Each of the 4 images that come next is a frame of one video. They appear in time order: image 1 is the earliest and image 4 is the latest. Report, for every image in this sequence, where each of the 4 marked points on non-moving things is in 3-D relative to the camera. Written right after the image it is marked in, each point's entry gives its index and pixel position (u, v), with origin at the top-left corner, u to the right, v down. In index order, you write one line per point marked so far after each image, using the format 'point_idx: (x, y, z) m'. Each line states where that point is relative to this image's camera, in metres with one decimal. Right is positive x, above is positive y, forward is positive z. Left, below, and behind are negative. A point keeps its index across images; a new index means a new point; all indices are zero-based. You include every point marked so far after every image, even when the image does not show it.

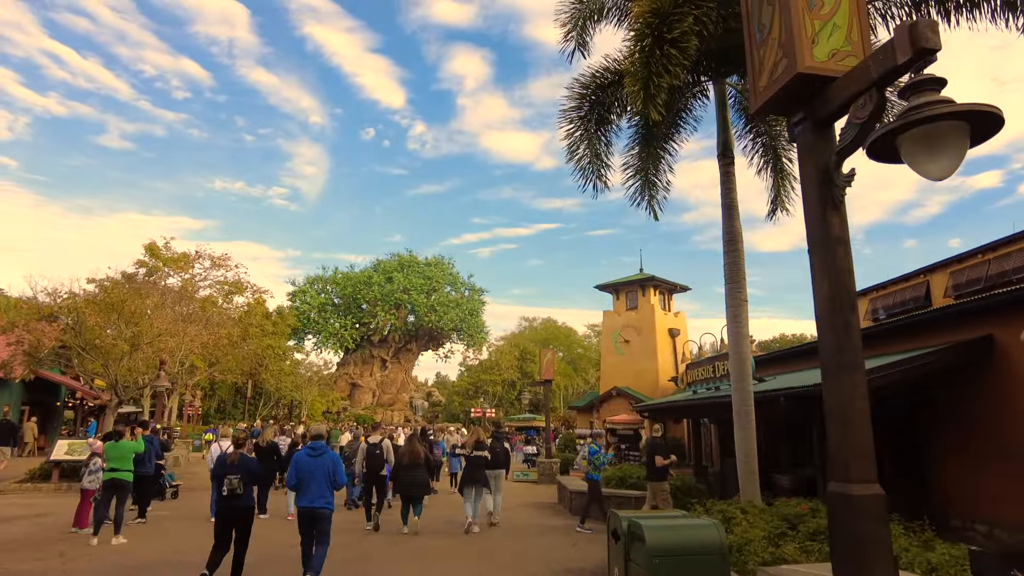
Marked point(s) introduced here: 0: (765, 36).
0: (+1.5, +1.5, +3.8) m
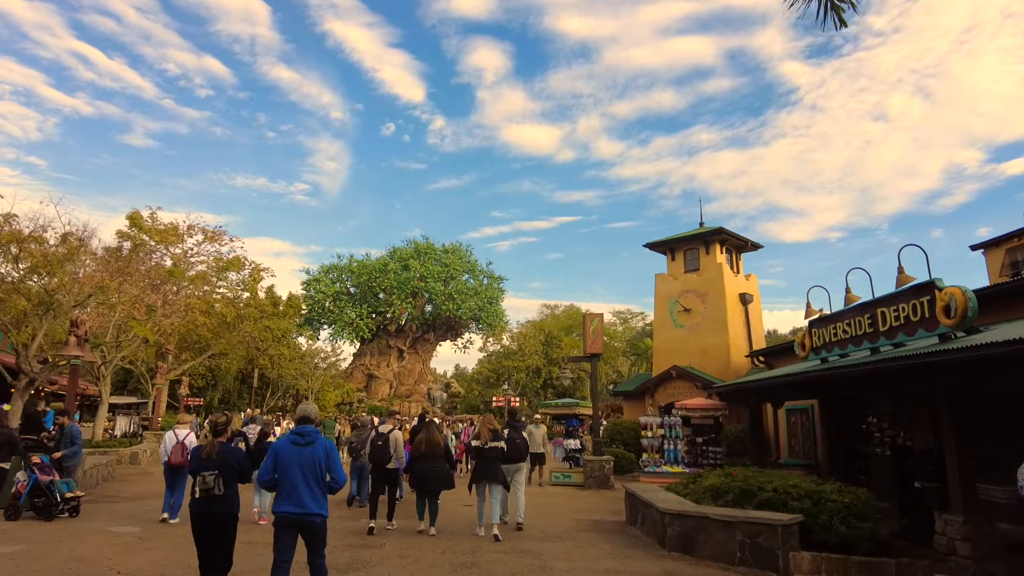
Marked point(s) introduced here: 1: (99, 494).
0: (+1.9, +2.7, -1.0) m
1: (-8.1, -4.0, +12.4) m
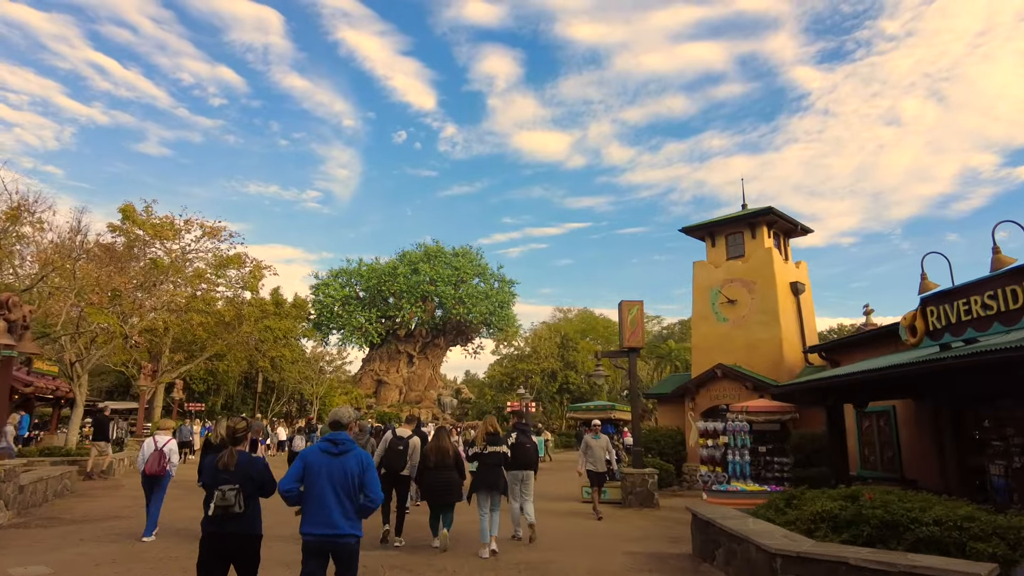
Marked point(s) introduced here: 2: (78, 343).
0: (+2.1, +3.3, -3.3) m
1: (-7.6, -3.6, +10.2) m
2: (-13.0, -1.7, +19.0) m
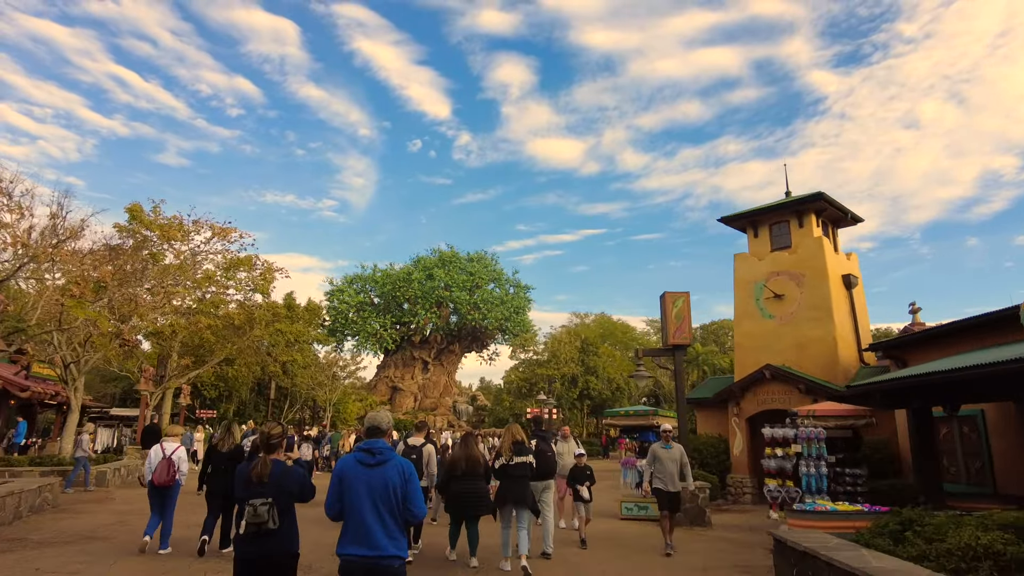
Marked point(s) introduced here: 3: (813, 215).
0: (+2.2, +3.7, -4.8) m
1: (-7.1, -3.5, +8.9) m
2: (-12.3, -1.6, +17.8) m
3: (+8.0, +1.9, +16.8) m
